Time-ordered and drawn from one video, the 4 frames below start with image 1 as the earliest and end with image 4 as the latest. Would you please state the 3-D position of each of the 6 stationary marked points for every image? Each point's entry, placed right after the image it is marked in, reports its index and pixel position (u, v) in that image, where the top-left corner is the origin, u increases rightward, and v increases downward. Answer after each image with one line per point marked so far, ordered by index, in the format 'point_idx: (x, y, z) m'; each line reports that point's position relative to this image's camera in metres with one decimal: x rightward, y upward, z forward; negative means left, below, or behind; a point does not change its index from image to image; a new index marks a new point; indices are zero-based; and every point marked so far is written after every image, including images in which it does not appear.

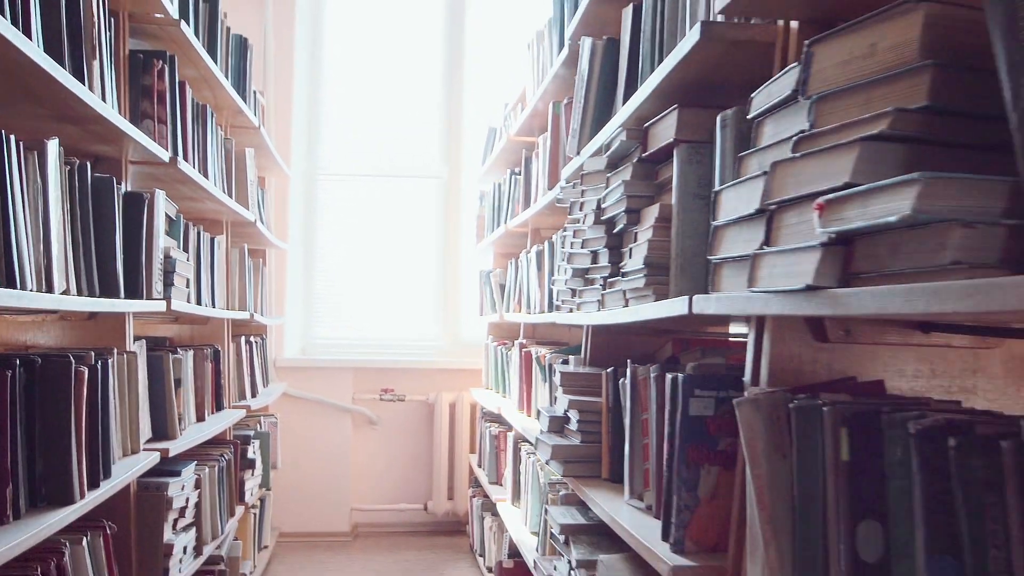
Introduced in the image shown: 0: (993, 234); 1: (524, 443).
0: (+0.3, 0.0, +0.5) m
1: (0.0, -0.5, +2.8) m
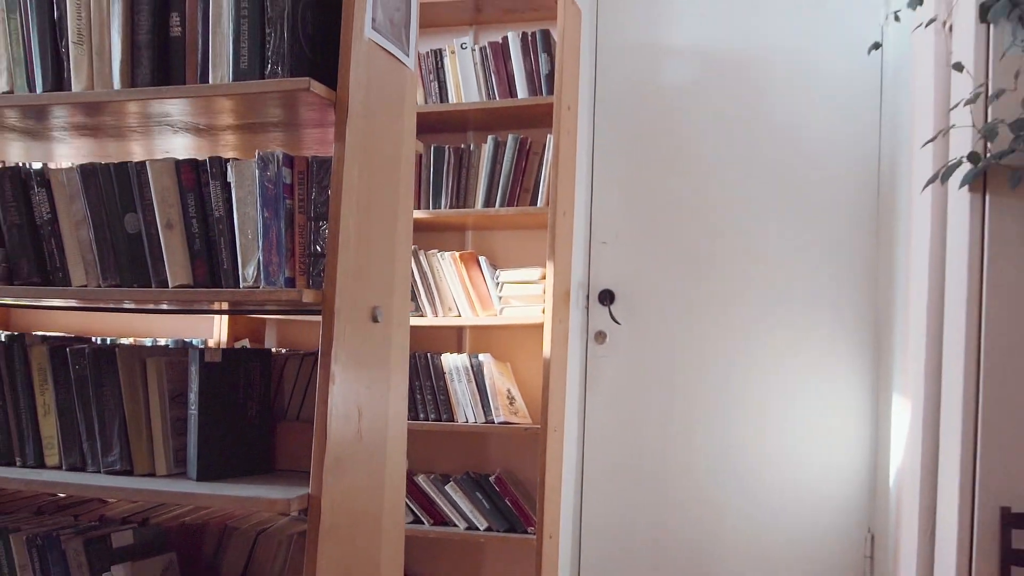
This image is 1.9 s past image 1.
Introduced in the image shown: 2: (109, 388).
0: (-0.8, 0.0, +1.5) m
1: (-3.0, -0.4, +2.2) m
2: (-0.6, -0.2, +1.4) m
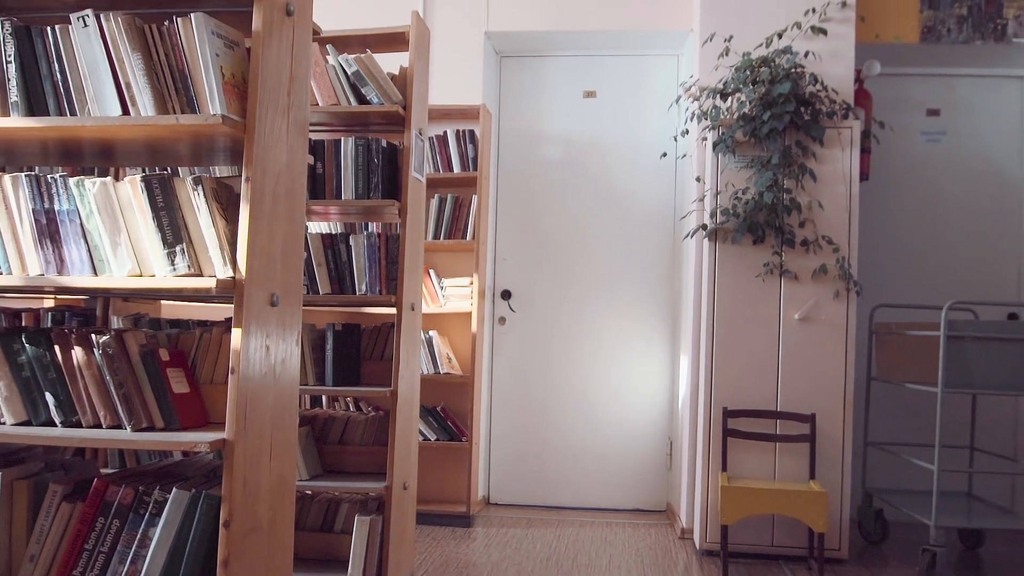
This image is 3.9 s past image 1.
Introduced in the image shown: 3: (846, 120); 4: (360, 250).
0: (-0.9, 0.0, +2.9) m
1: (-3.1, -0.4, +3.4) m
2: (-0.7, -0.2, +2.9) m
3: (+1.3, +0.6, +3.6) m
4: (-0.5, +0.1, +2.9) m
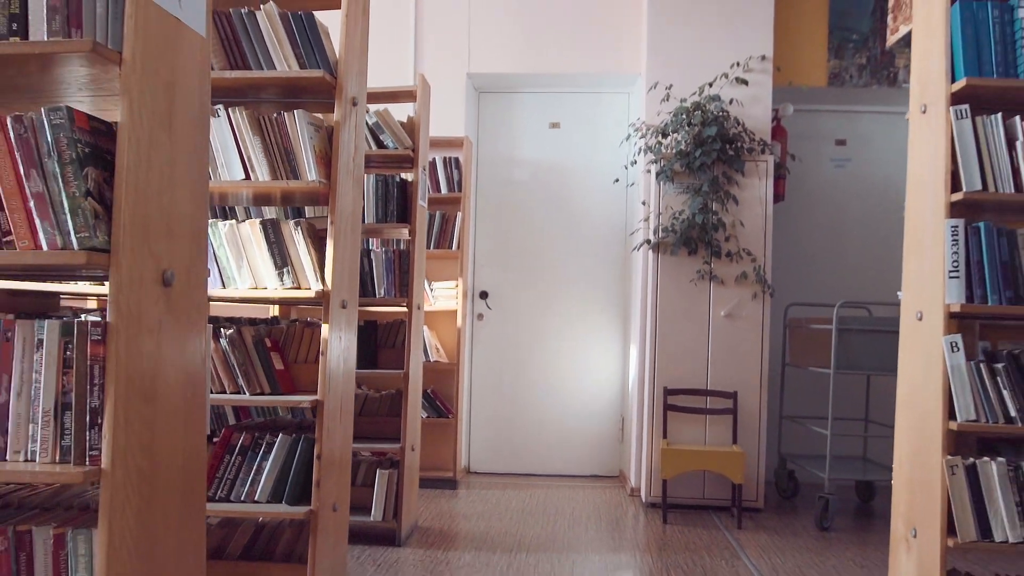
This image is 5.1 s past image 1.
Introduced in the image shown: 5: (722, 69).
0: (-1.0, 0.0, +3.7) m
1: (-3.2, -0.4, +4.1) m
2: (-0.8, -0.2, +3.7) m
3: (+1.2, +0.6, +4.5) m
4: (-0.5, +0.1, +3.7) m
5: (+1.0, +1.1, +4.7) m
